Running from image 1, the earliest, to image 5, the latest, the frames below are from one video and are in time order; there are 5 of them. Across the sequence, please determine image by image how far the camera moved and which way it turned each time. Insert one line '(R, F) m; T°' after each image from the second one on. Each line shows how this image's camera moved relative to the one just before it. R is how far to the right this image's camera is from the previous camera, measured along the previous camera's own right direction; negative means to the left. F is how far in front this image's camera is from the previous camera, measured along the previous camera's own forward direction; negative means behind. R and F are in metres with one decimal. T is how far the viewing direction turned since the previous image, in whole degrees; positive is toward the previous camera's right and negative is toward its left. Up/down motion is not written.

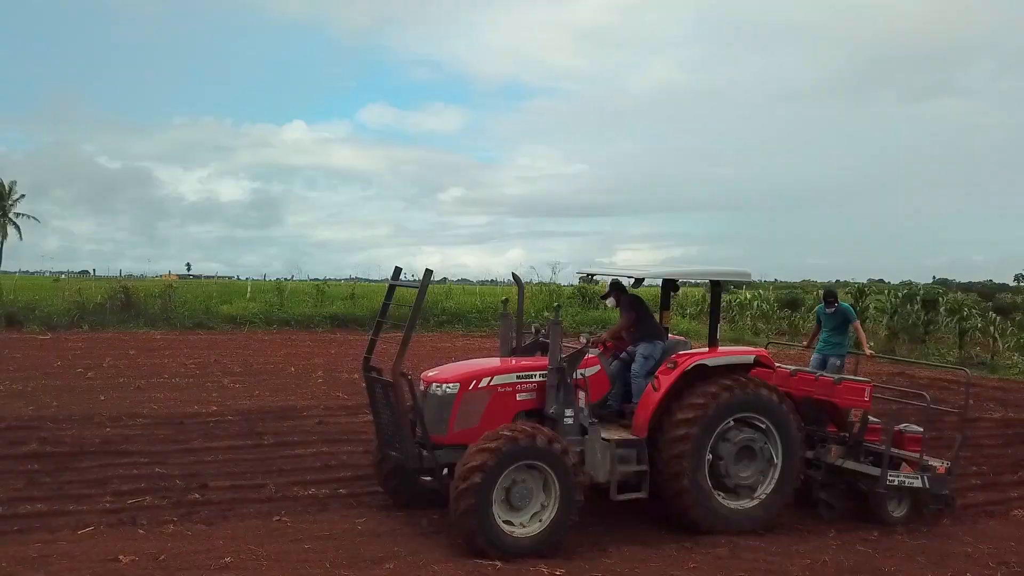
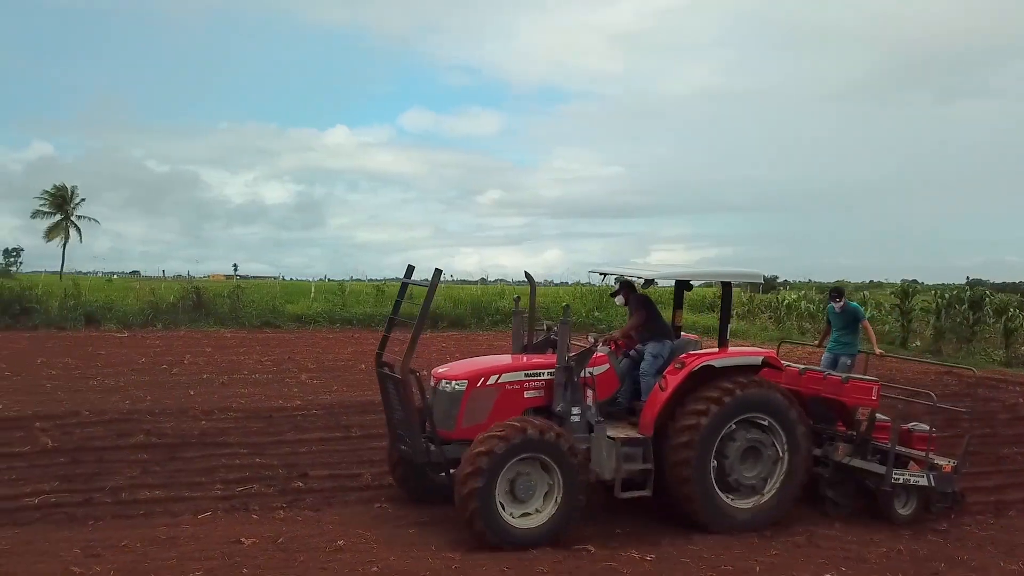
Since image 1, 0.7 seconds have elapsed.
(-0.3, -0.3) m; -1°
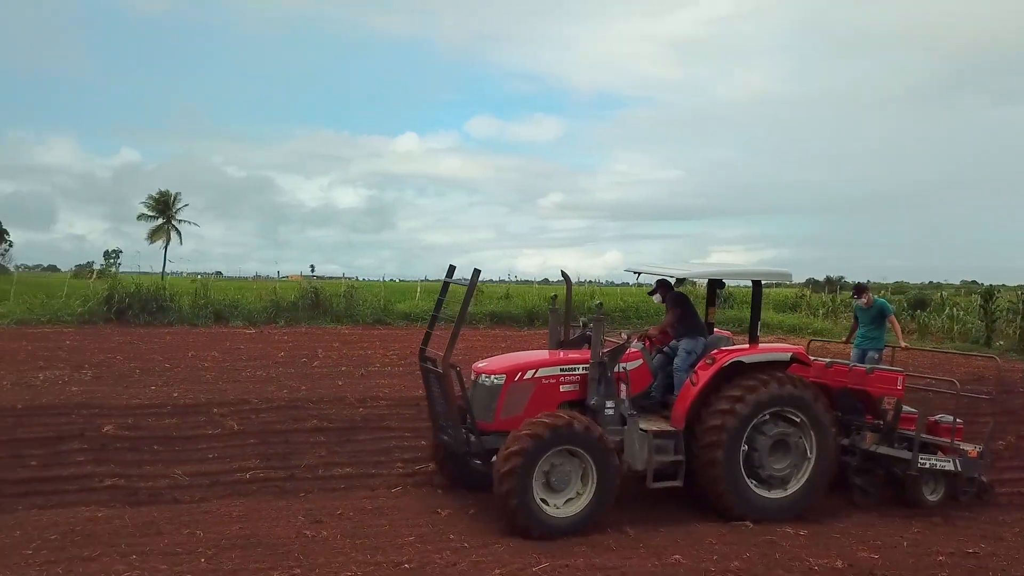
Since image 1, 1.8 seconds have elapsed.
(-0.7, -0.5) m; -2°
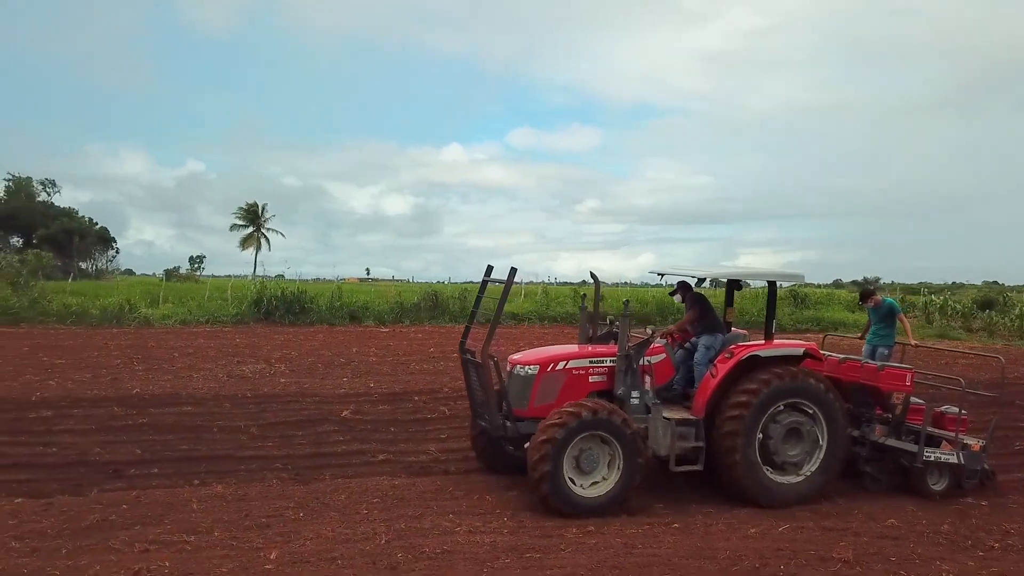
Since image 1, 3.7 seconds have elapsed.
(-1.3, -0.7) m; 0°
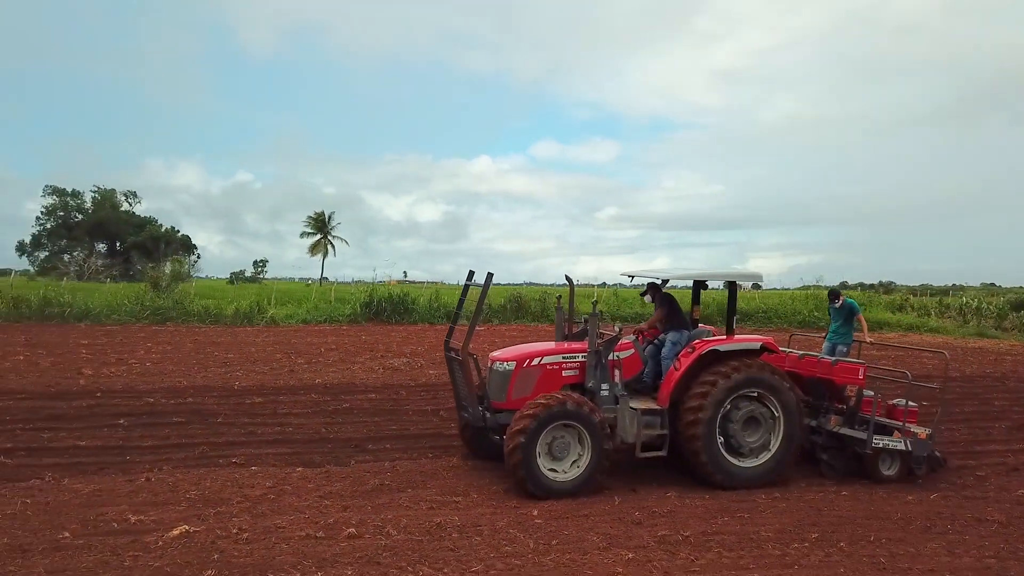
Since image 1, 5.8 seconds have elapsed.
(-1.1, -0.8) m; +1°
